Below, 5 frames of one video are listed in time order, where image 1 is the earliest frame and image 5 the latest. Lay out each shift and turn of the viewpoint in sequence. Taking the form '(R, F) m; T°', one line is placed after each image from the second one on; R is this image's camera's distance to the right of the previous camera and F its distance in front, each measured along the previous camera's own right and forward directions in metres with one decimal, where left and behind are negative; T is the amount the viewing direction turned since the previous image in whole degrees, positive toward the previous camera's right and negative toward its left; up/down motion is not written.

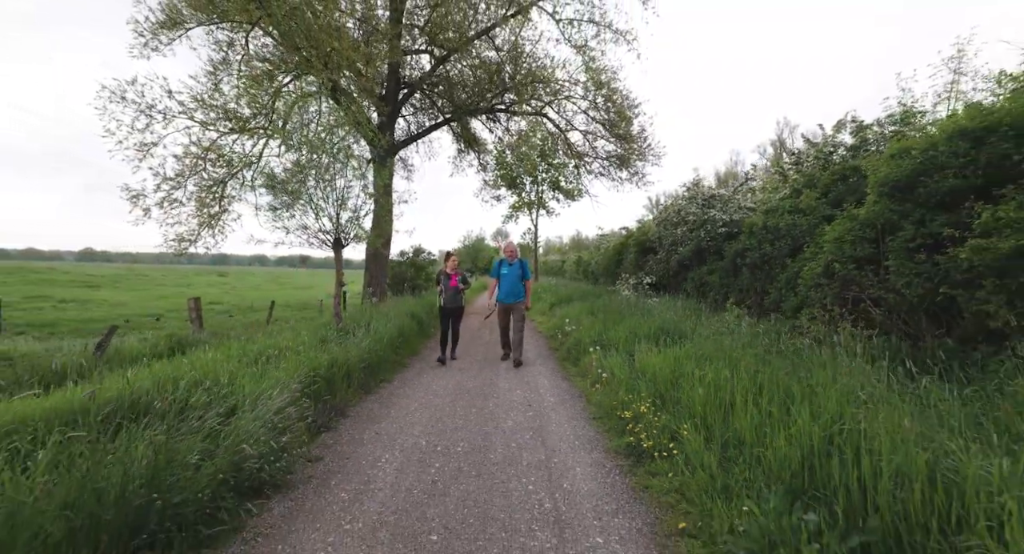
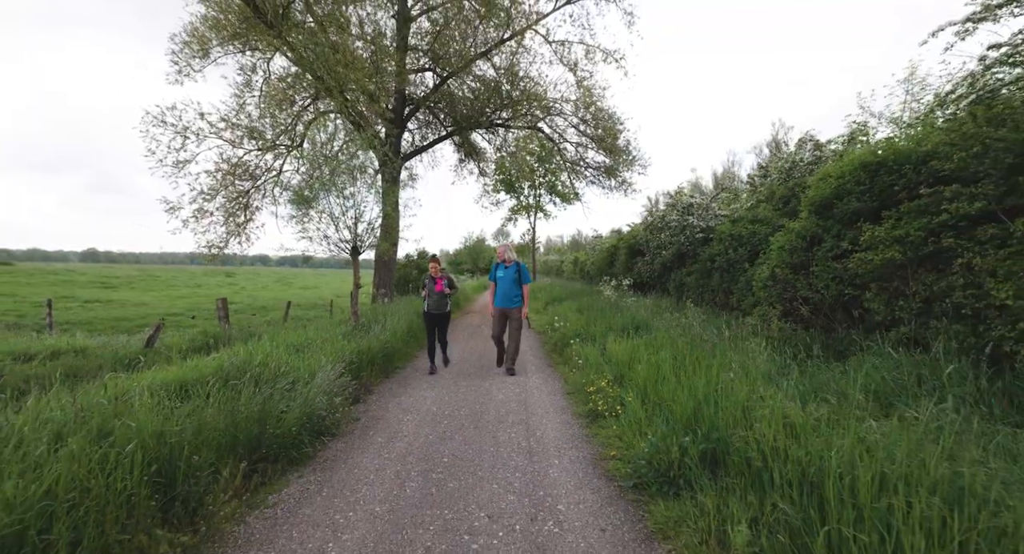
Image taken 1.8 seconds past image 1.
(+0.1, -1.1) m; 0°
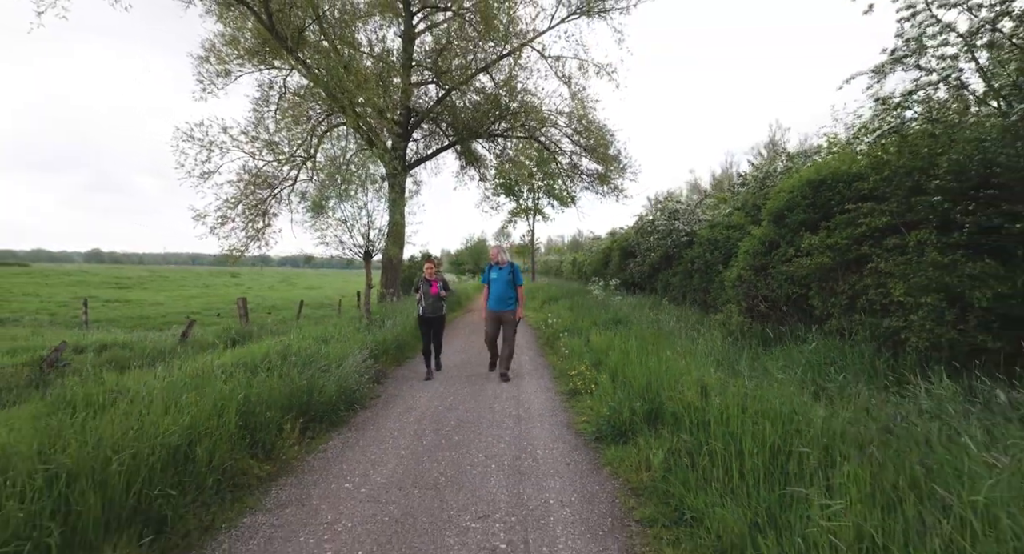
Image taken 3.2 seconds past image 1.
(+0.1, -0.9) m; 0°
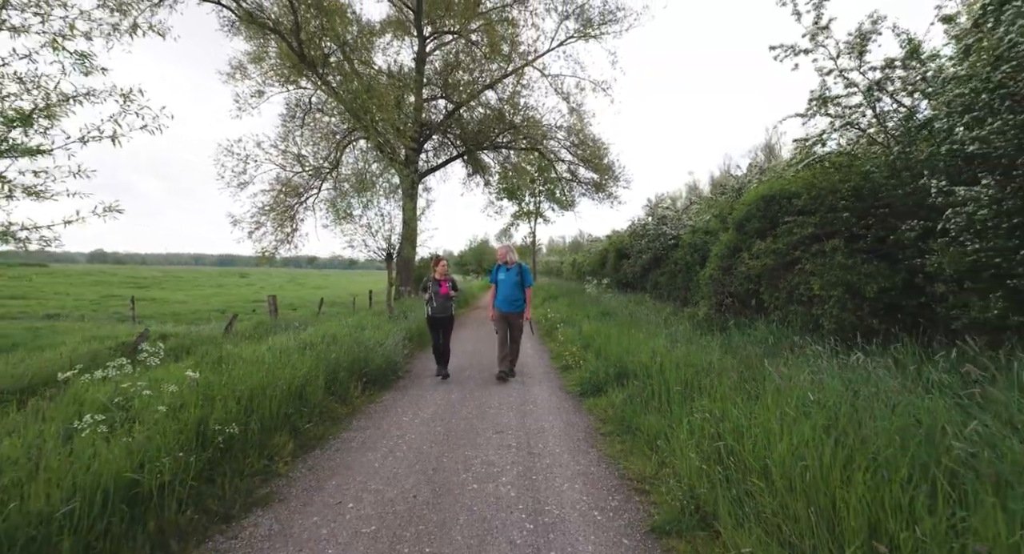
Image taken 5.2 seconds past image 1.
(-0.1, -1.3) m; 0°
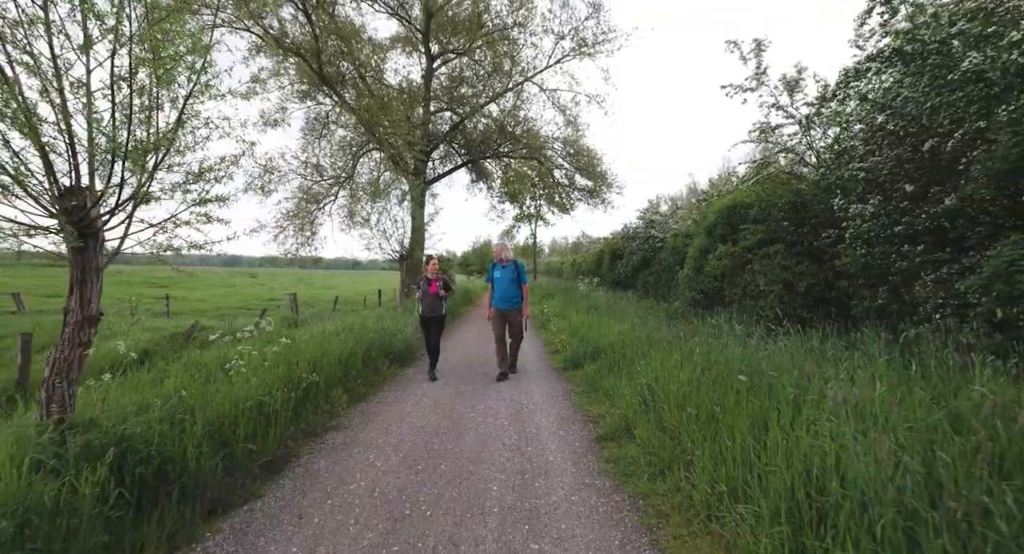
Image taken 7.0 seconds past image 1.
(+0.1, -1.3) m; 0°
